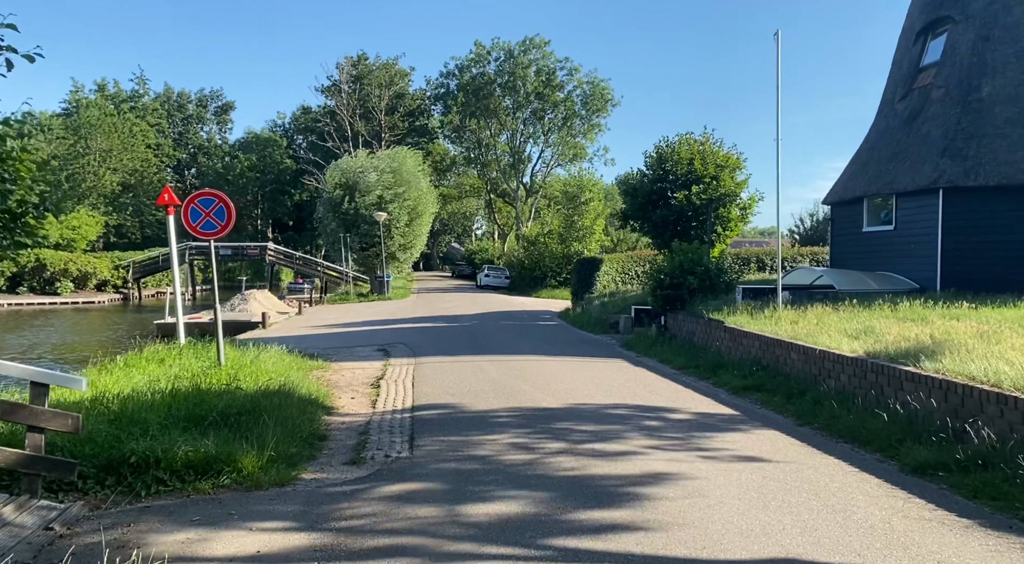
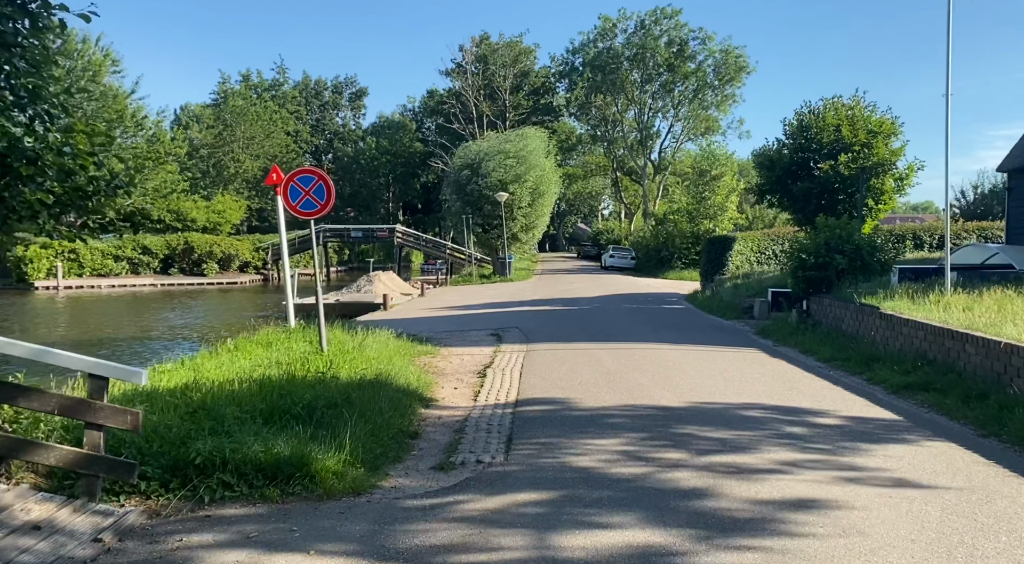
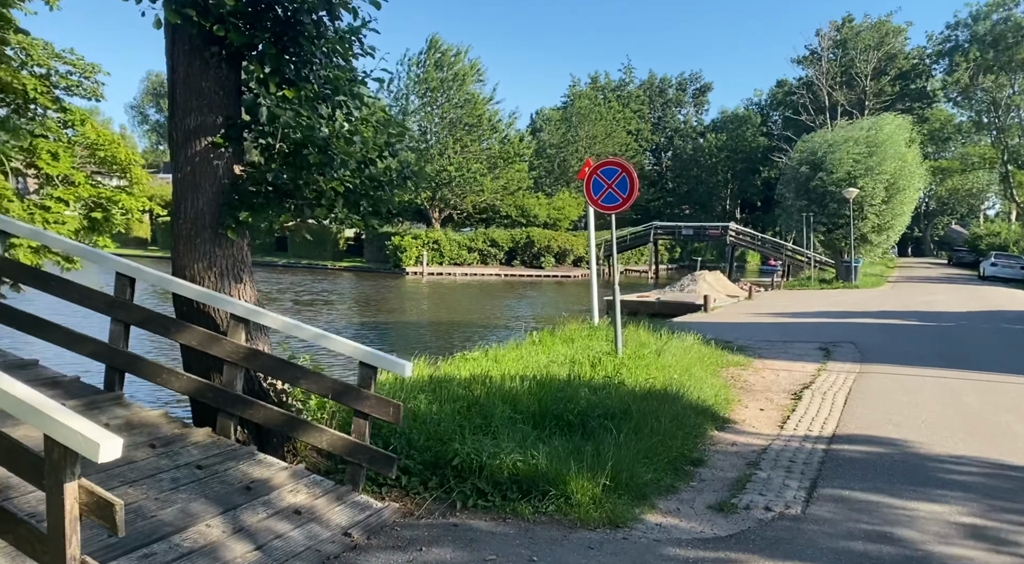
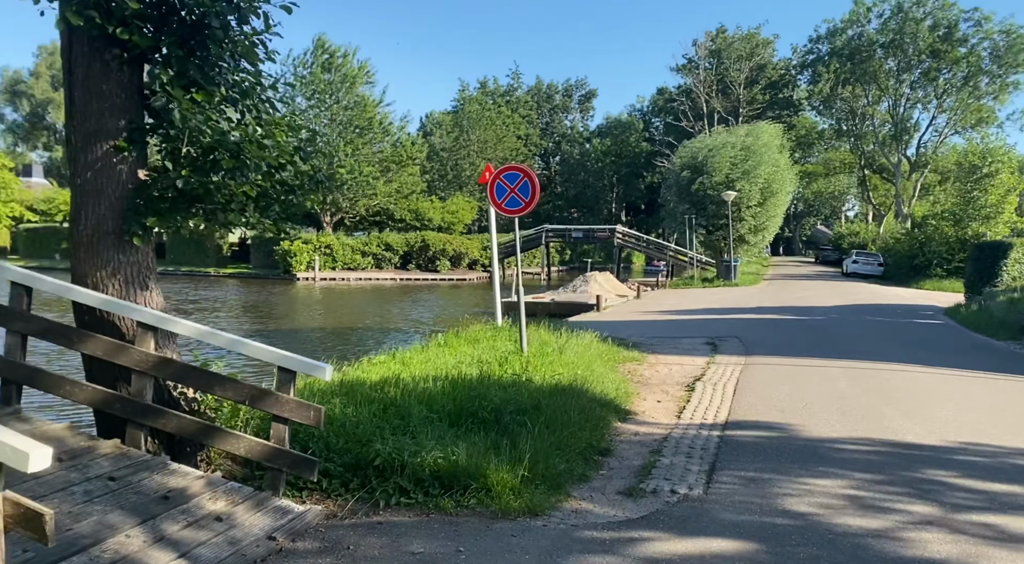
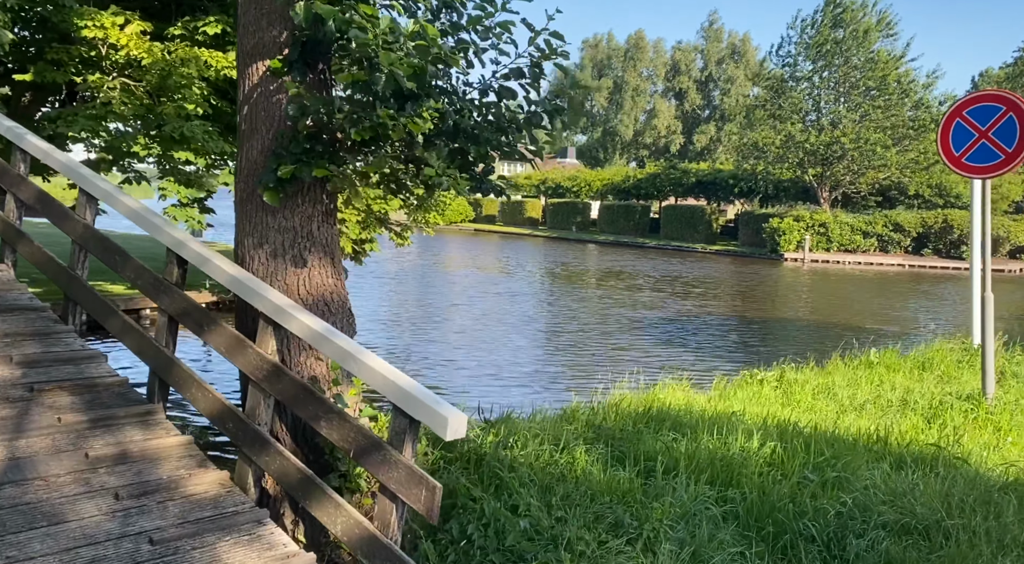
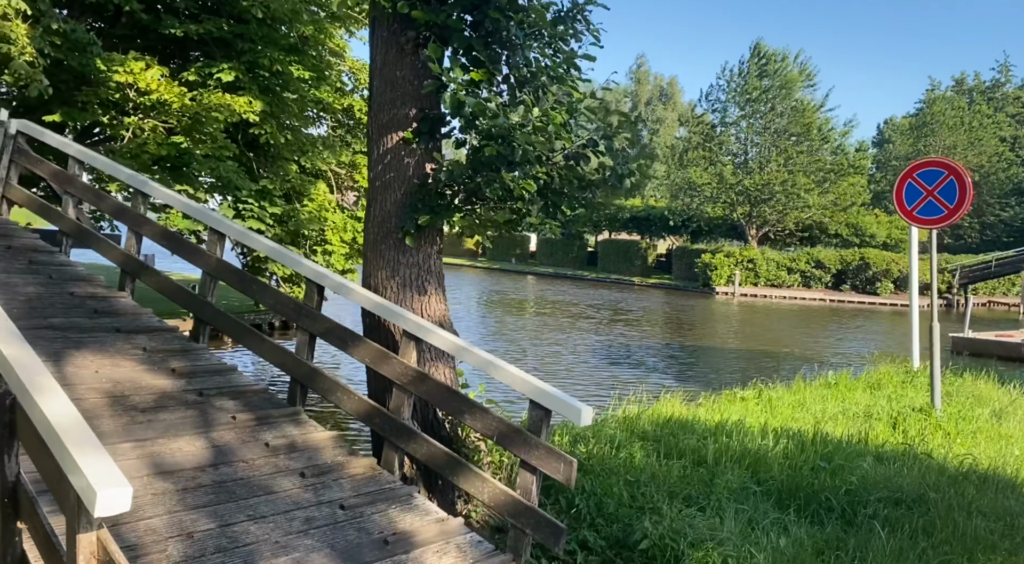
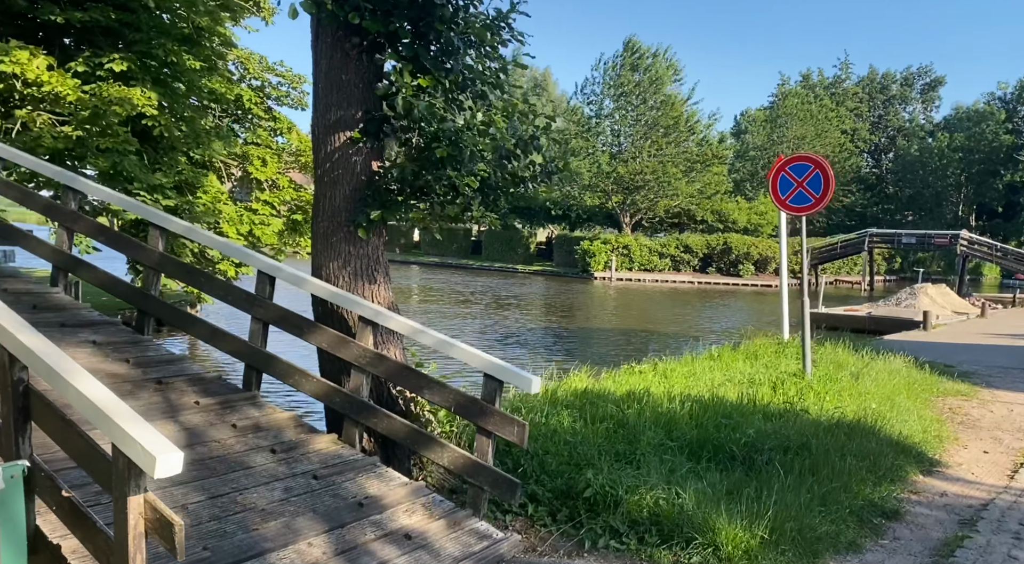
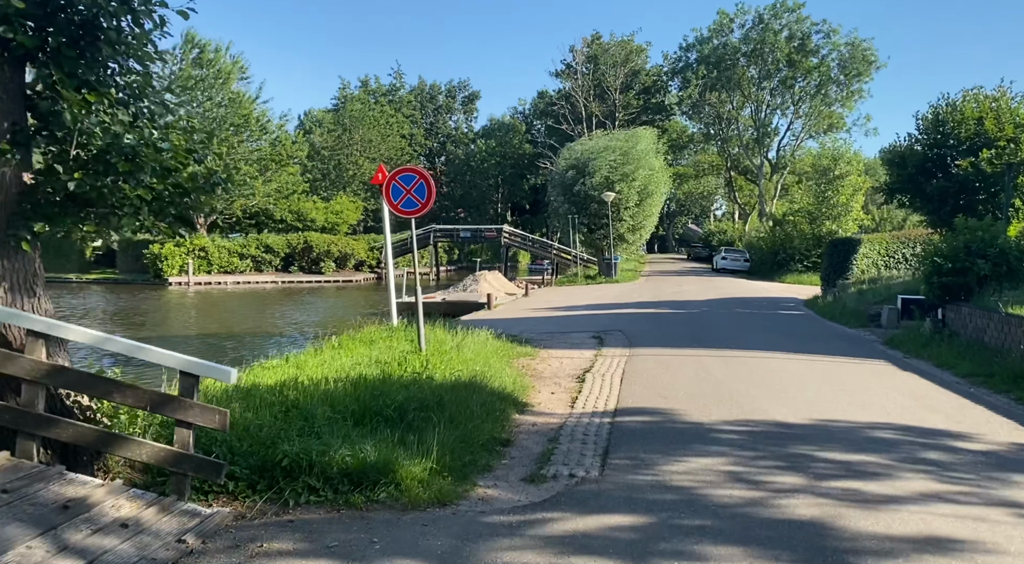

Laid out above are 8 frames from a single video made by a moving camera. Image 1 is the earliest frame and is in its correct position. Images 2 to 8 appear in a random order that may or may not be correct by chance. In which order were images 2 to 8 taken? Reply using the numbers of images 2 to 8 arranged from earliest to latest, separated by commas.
2, 8, 4, 3, 7, 6, 5
